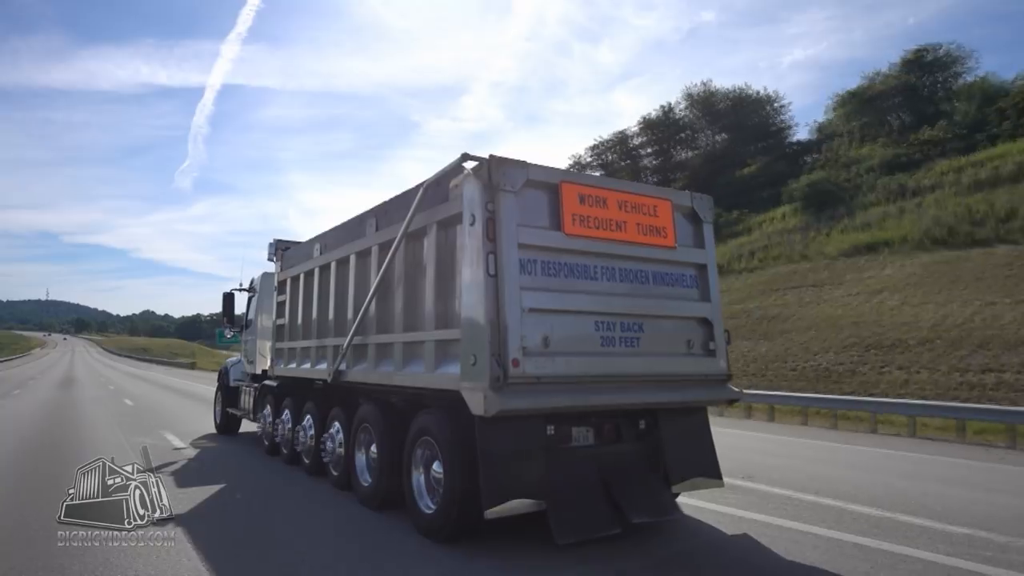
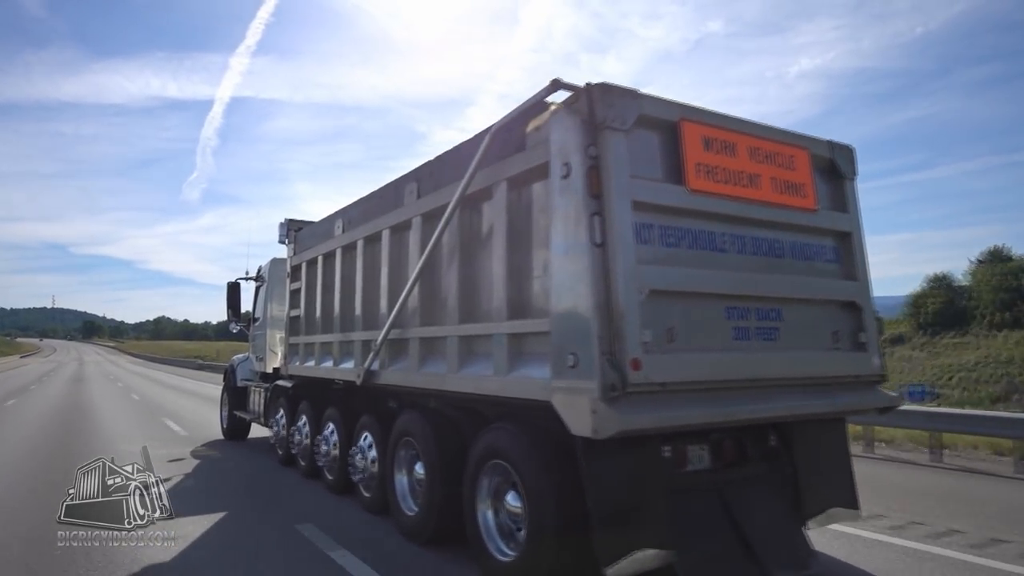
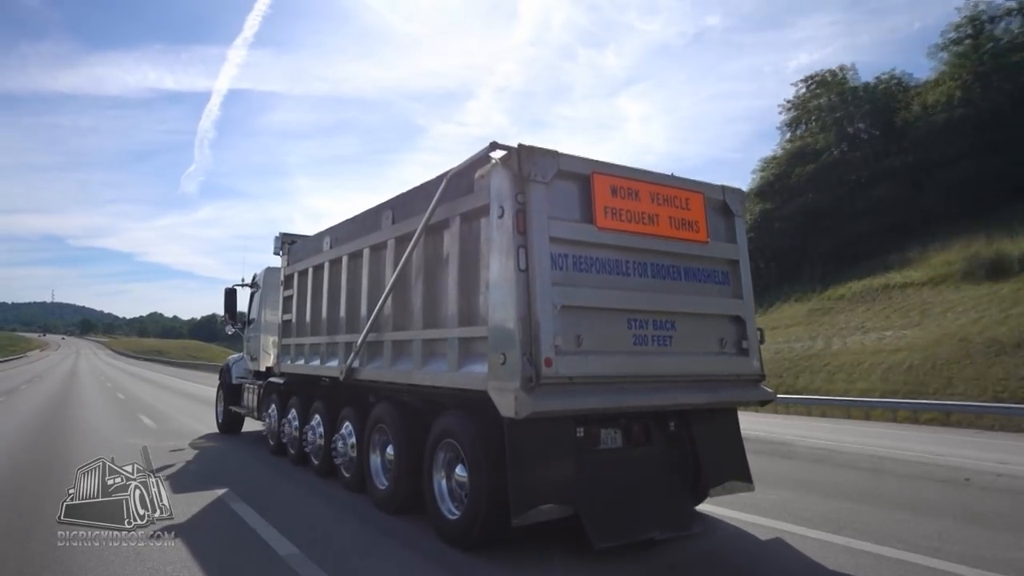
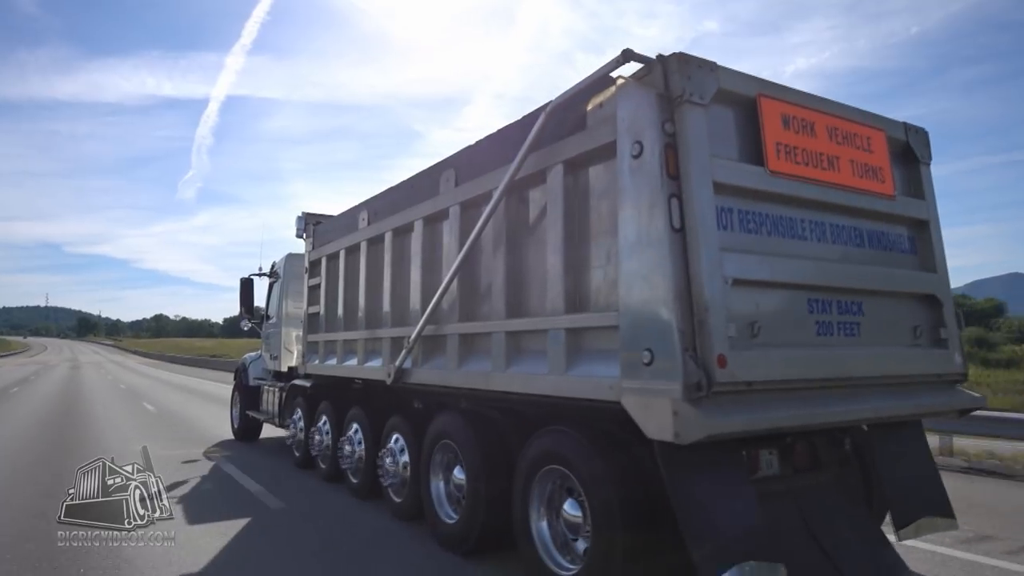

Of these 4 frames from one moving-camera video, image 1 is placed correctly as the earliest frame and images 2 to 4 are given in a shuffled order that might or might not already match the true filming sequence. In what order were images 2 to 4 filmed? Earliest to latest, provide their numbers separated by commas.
3, 2, 4
